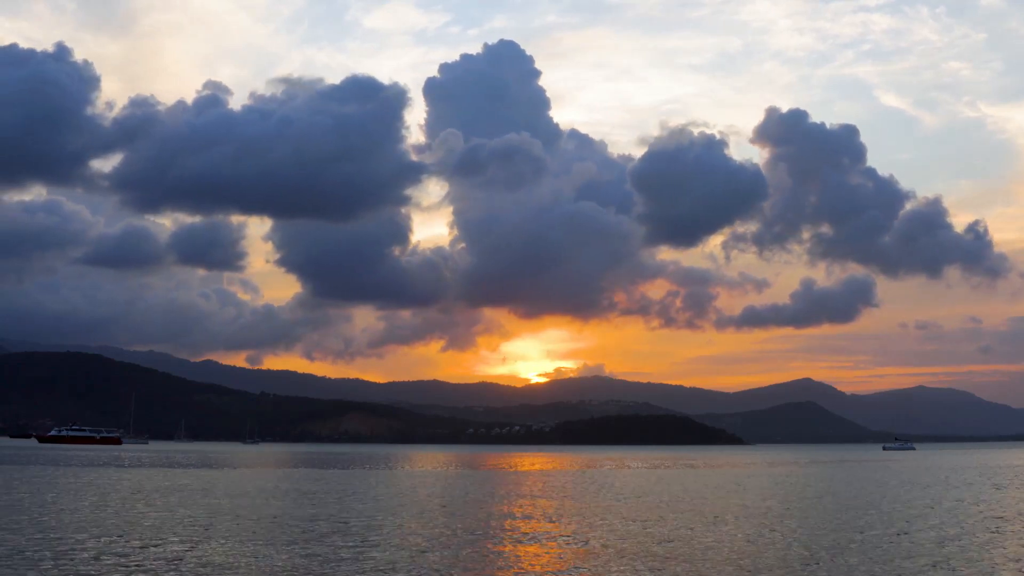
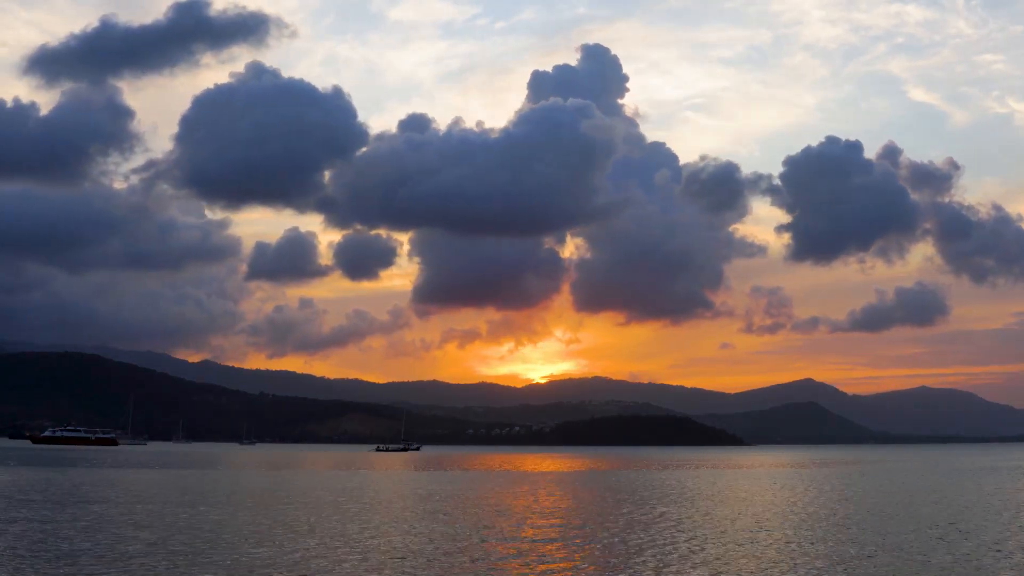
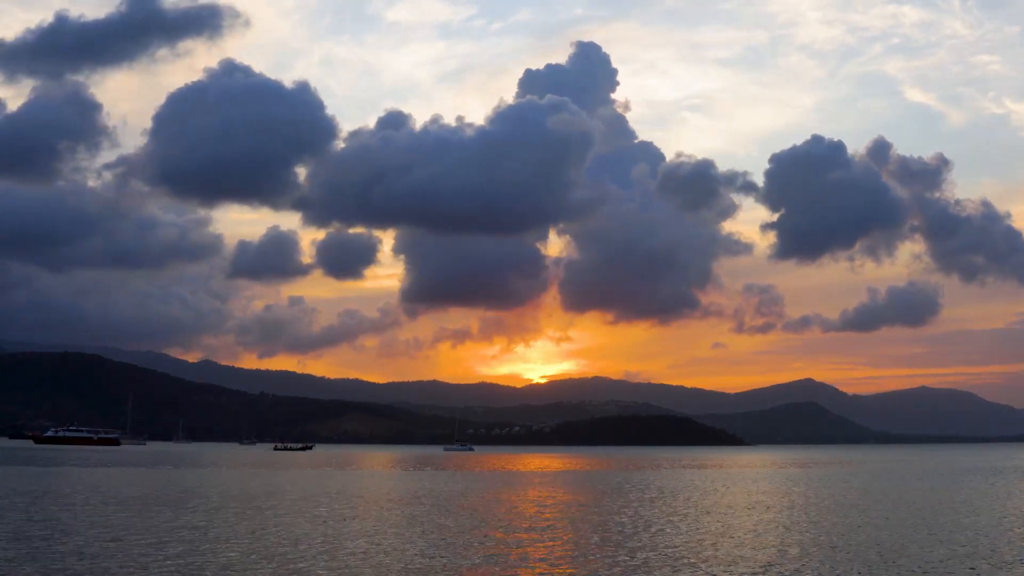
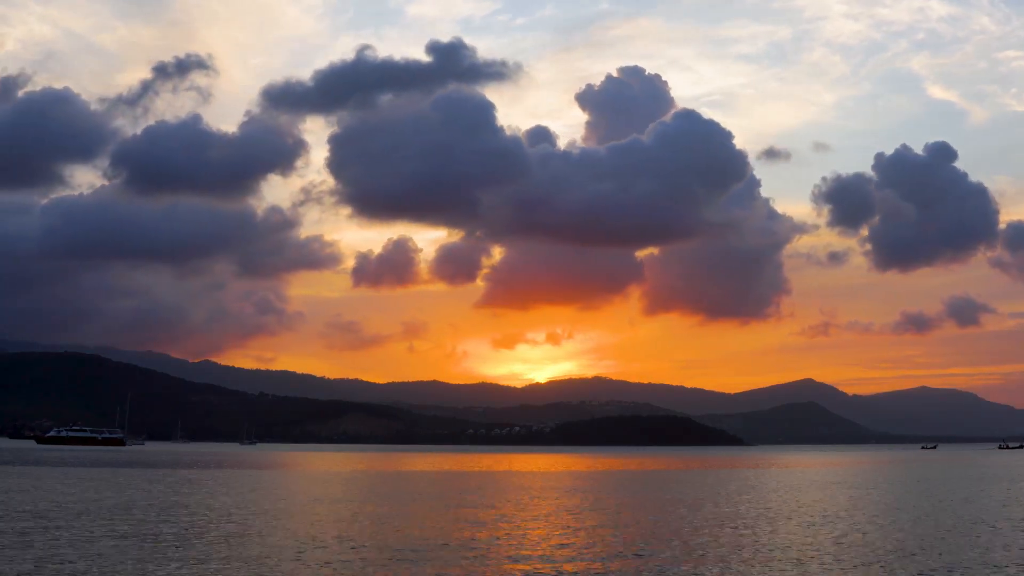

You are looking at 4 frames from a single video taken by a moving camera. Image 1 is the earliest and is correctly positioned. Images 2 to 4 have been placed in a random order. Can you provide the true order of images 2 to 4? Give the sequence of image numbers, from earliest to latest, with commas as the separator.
3, 2, 4
